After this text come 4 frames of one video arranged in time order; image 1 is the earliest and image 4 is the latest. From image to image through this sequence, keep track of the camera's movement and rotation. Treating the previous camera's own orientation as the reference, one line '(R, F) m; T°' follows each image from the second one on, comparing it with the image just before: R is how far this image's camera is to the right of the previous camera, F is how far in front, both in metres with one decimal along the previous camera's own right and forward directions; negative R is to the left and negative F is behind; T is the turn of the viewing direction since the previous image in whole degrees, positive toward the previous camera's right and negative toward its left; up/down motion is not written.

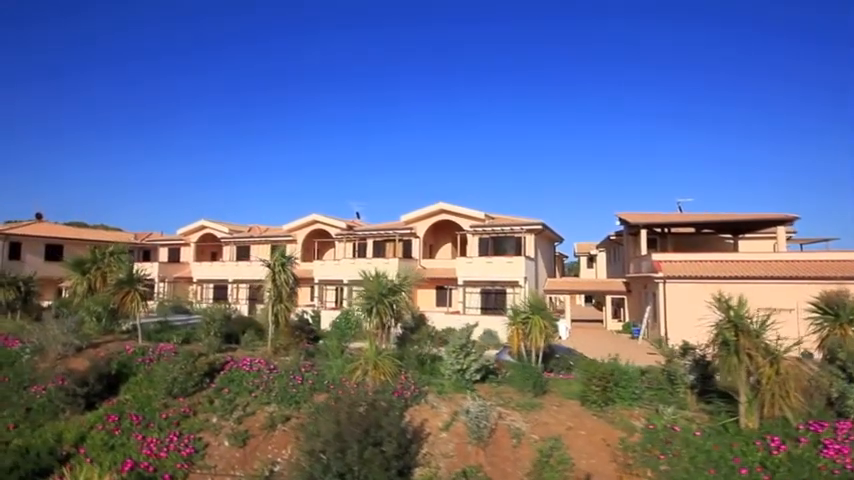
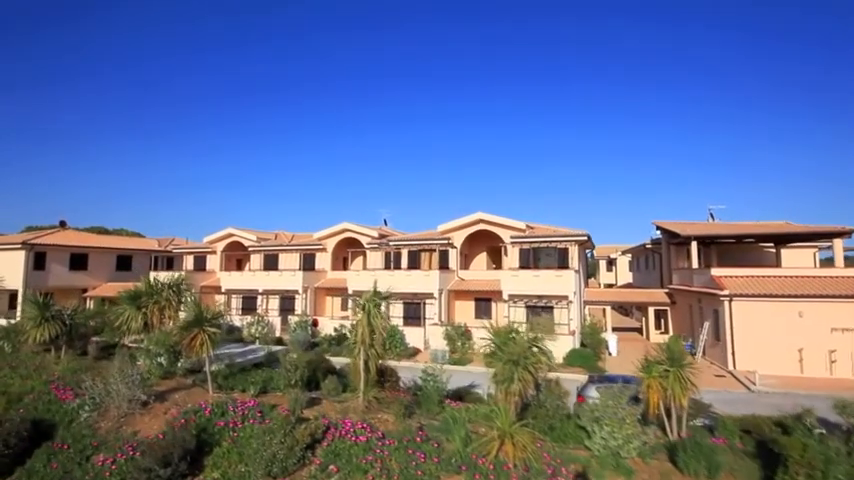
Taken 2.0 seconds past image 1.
(-2.7, +1.9) m; 0°
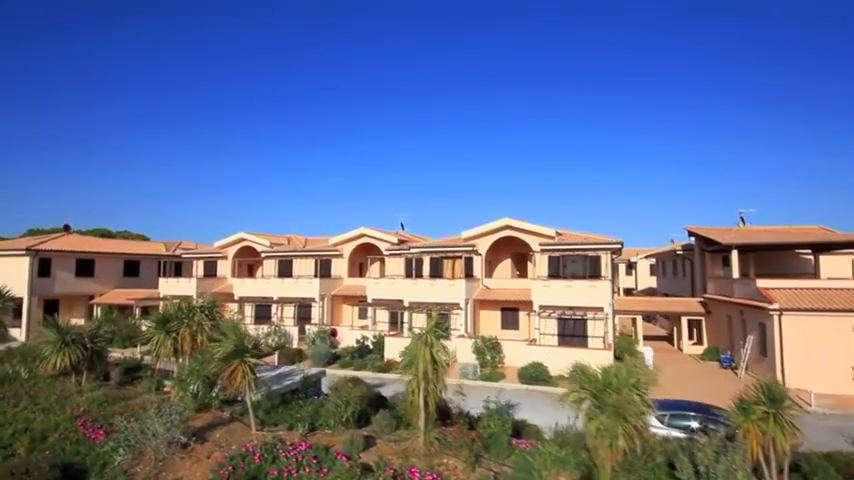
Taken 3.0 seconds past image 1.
(-1.6, +1.4) m; 0°
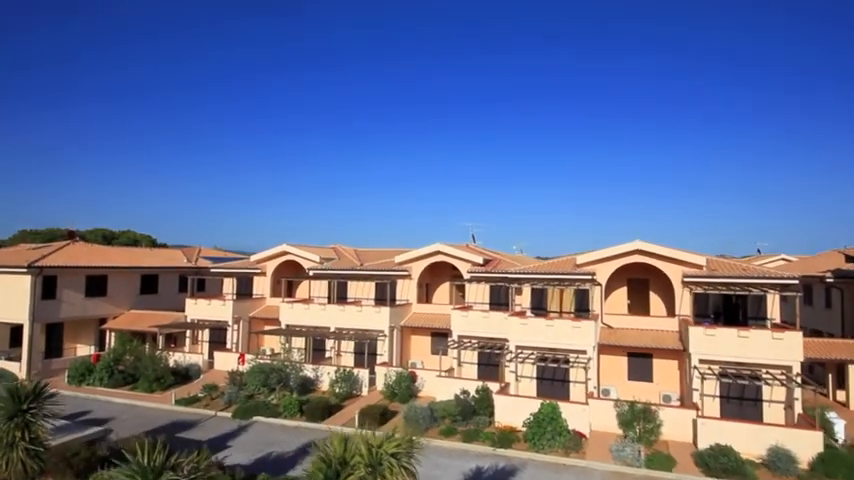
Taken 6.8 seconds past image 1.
(-6.3, +7.1) m; +1°
